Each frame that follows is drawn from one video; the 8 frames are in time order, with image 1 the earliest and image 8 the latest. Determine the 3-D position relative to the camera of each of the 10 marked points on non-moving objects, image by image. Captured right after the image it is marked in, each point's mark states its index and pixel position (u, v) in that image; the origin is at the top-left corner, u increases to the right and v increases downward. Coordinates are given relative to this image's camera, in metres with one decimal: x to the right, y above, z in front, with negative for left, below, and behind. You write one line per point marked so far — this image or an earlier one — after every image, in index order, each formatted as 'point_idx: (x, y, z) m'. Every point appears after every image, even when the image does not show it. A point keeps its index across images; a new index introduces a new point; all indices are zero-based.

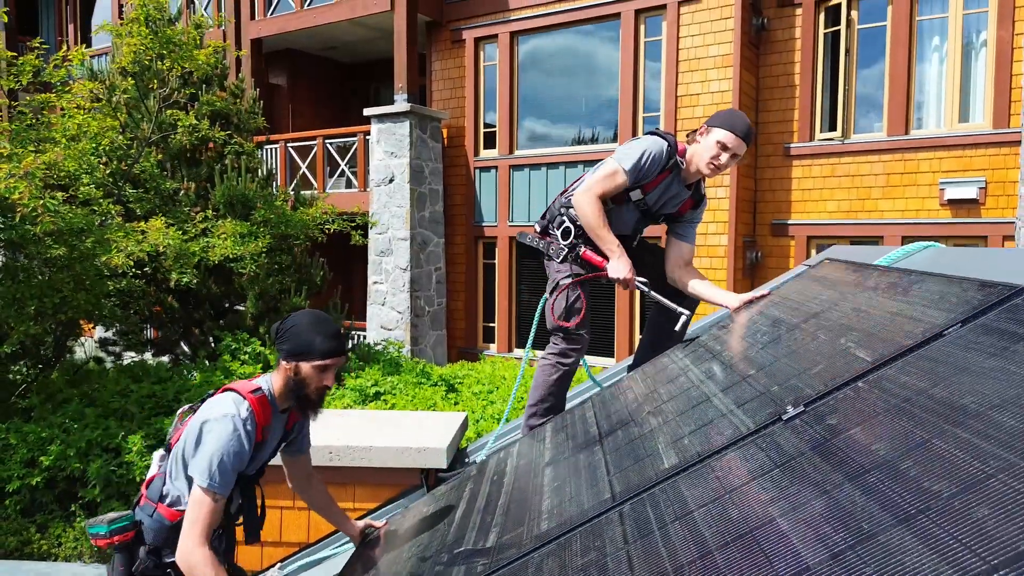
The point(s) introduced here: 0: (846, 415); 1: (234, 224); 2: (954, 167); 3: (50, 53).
0: (+0.5, -0.2, +1.3) m
1: (-2.0, +0.4, +5.7) m
2: (+4.5, +1.2, +8.1) m
3: (-9.5, +4.8, +16.4) m
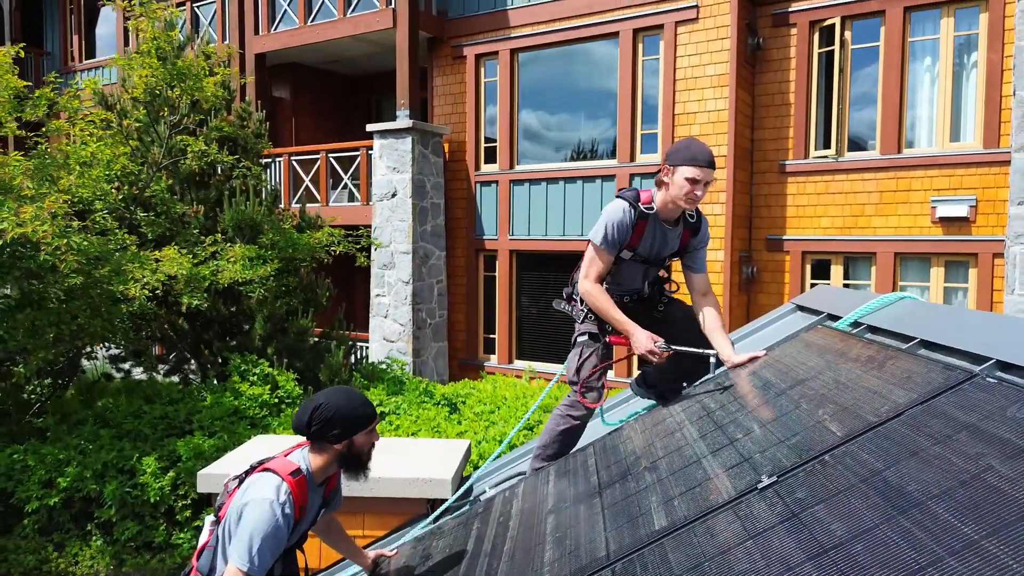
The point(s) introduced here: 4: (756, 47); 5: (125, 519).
0: (+0.6, -0.4, +1.5) m
1: (-2.0, +0.3, +5.9) m
2: (+4.5, +1.1, +8.2) m
3: (-9.5, +4.6, +16.6) m
4: (+2.8, +2.8, +9.2) m
5: (-2.3, -1.4, +4.8) m
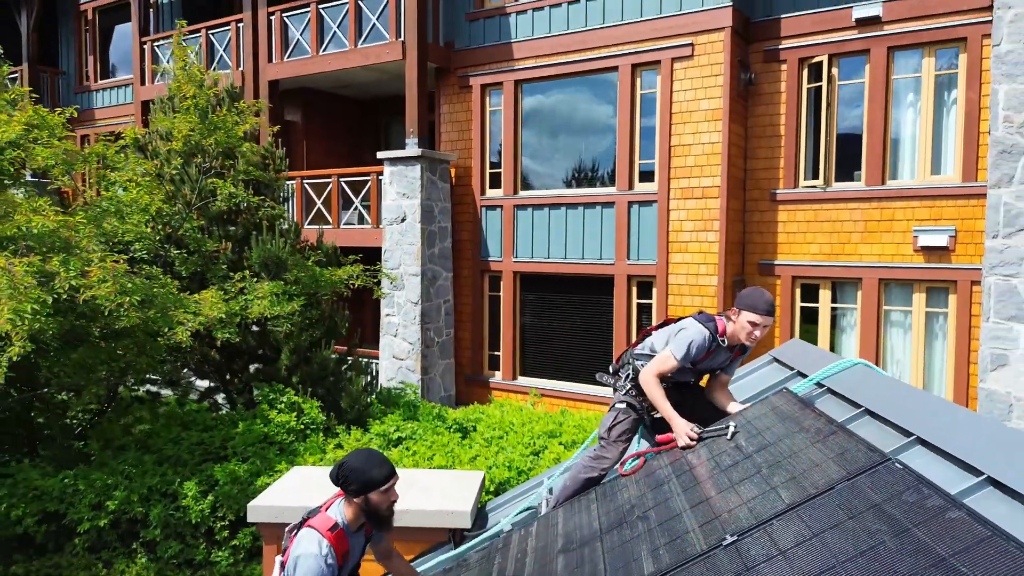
0: (+0.6, -0.6, +1.9) m
1: (-1.9, 0.0, +6.4) m
2: (+4.5, +0.8, +8.7) m
3: (-9.4, +4.4, +17.1) m
4: (+2.9, +2.5, +9.7) m
5: (-2.3, -1.7, +5.3) m
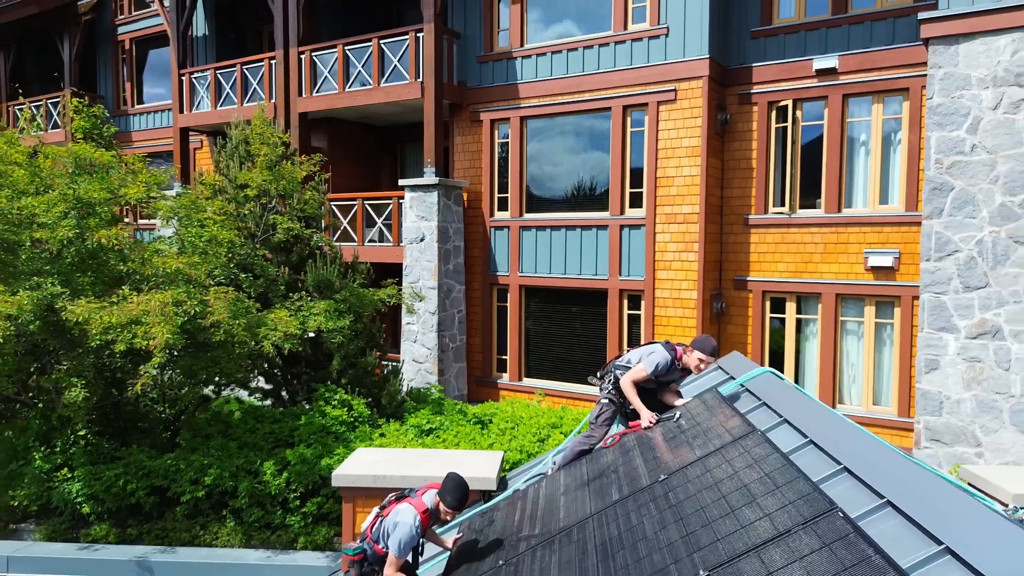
0: (+0.7, -0.8, +3.4) m
1: (-1.8, -0.2, +7.8) m
2: (+4.6, +0.6, +10.1) m
3: (-9.4, +4.2, +18.5) m
4: (+2.9, +2.3, +11.1) m
5: (-2.2, -1.8, +6.7) m
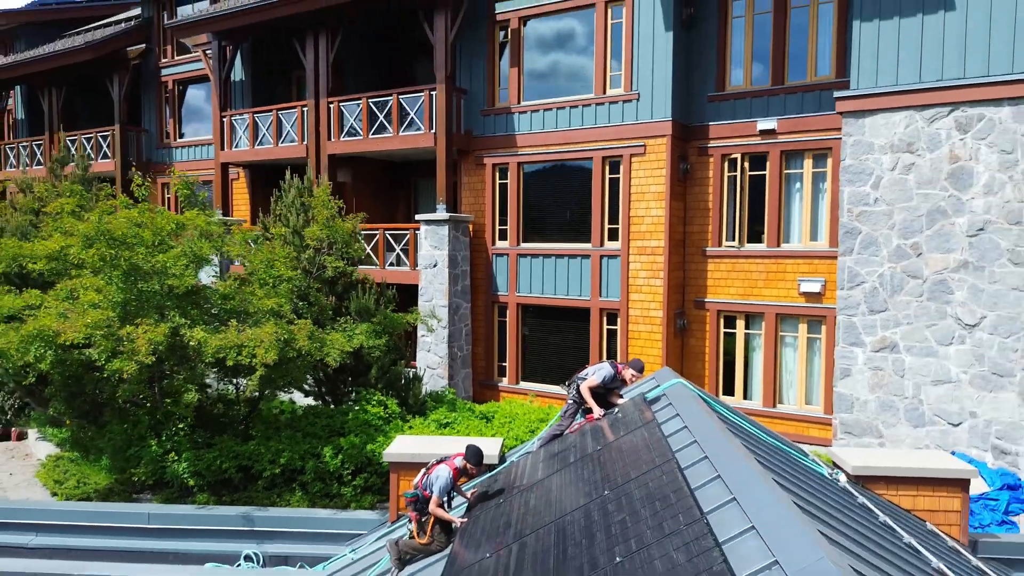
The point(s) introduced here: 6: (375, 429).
0: (+0.7, -1.2, +5.7) m
1: (-1.8, -0.5, +10.1) m
2: (+4.6, +0.3, +12.4) m
3: (-9.4, +3.9, +20.8) m
4: (+2.9, +2.0, +13.4) m
5: (-2.2, -2.2, +9.0) m
6: (-1.6, -1.7, +9.6) m
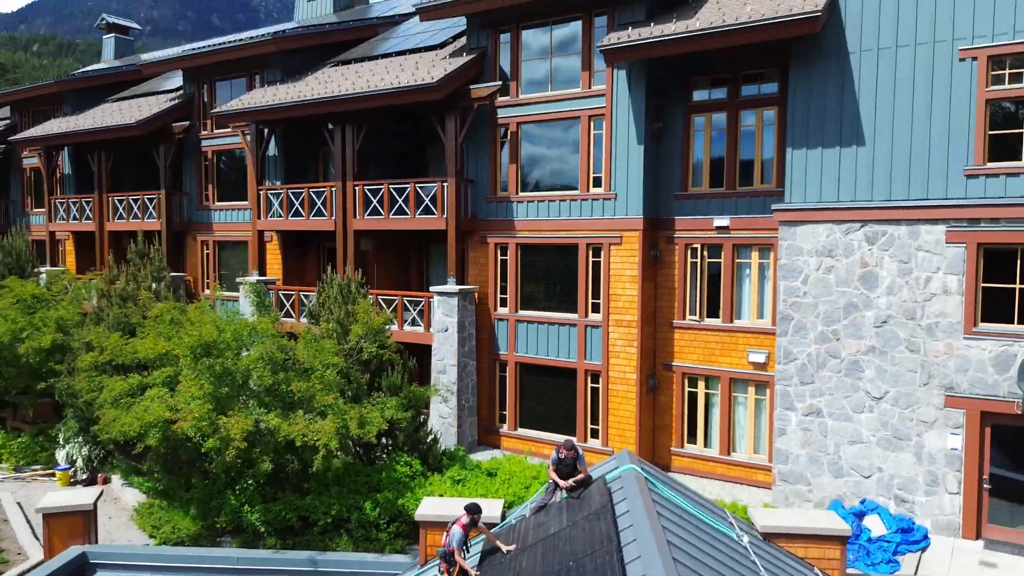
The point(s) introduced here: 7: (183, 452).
0: (+0.7, -2.5, +8.3) m
1: (-1.9, -1.8, +12.7) m
2: (+4.6, -1.0, +15.1) m
3: (-9.4, +2.5, +23.4) m
4: (+2.9, +0.7, +16.0) m
5: (-2.2, -3.5, +11.7) m
6: (-1.6, -3.0, +12.2) m
7: (-4.9, -2.4, +11.9) m
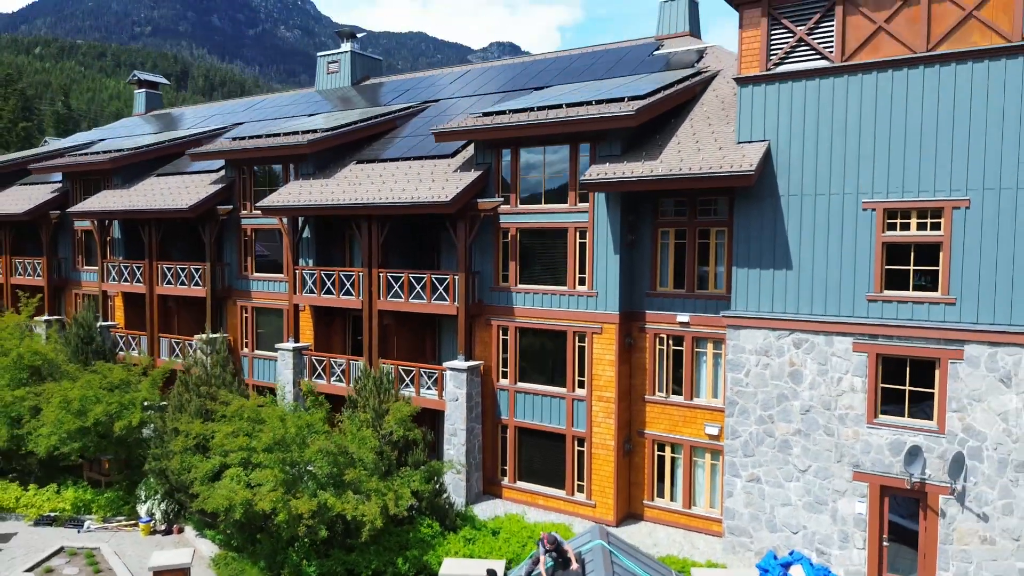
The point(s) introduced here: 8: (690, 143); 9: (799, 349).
0: (+0.7, -4.5, +11.7) m
1: (-1.9, -3.8, +16.1) m
2: (+4.6, -3.0, +18.5) m
3: (-9.4, +0.6, +26.8) m
4: (+2.9, -1.3, +19.4) m
5: (-2.2, -5.5, +15.1) m
6: (-1.7, -5.0, +15.6) m
7: (-4.9, -4.4, +15.2) m
8: (+4.0, +3.2, +18.0) m
9: (+5.9, -1.3, +16.5) m
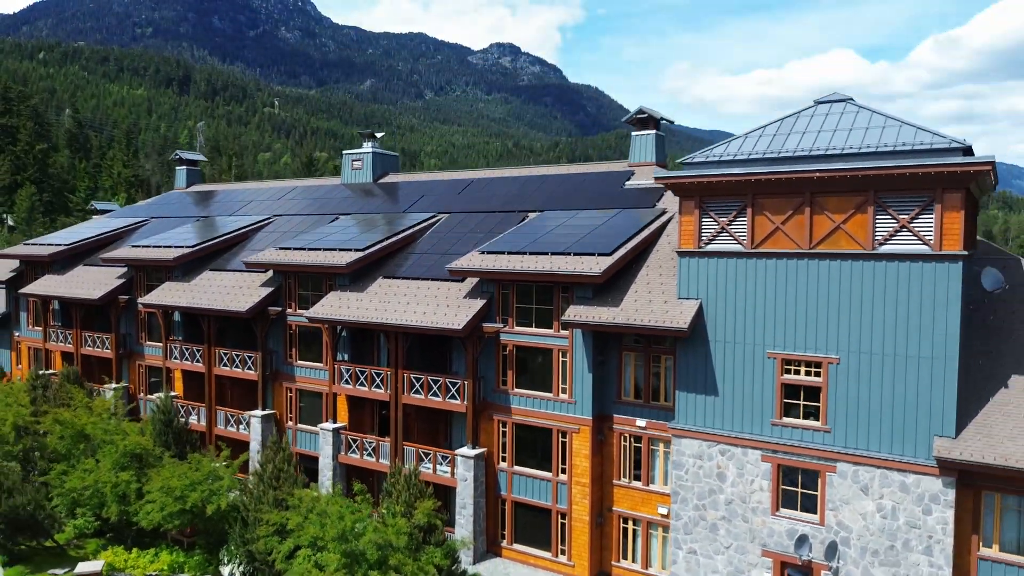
0: (+0.6, -7.9, +17.3) m
1: (-1.9, -7.2, +21.7) m
2: (+4.5, -6.4, +24.0) m
3: (-9.5, -2.8, +32.4) m
4: (+2.8, -4.7, +25.0) m
5: (-2.3, -8.9, +20.7) m
6: (-1.7, -8.4, +21.2) m
7: (-5.0, -7.8, +20.8) m
8: (+3.9, -0.2, +23.5) m
9: (+5.9, -4.7, +22.1) m
